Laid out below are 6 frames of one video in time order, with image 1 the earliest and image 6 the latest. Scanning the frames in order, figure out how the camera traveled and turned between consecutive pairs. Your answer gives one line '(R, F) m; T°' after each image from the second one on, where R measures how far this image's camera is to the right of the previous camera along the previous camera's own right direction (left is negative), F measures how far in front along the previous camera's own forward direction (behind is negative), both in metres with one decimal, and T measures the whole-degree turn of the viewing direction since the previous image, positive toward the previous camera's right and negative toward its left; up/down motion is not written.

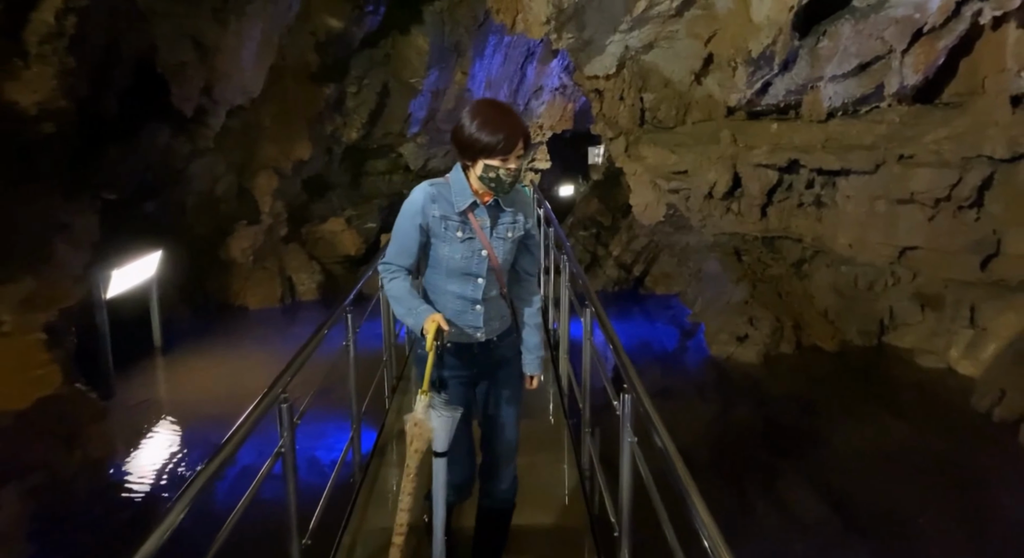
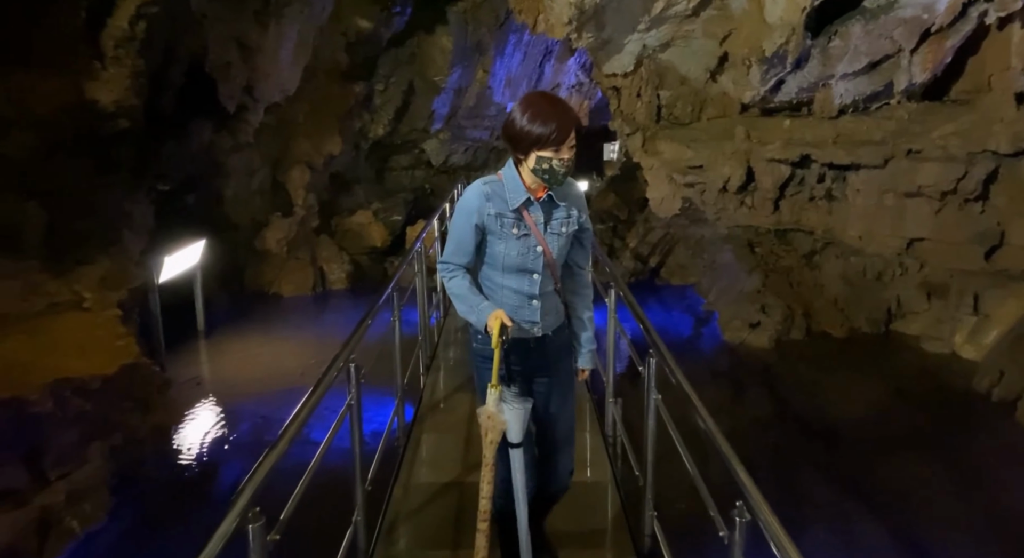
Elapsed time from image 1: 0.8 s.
(-0.1, -0.4) m; -1°
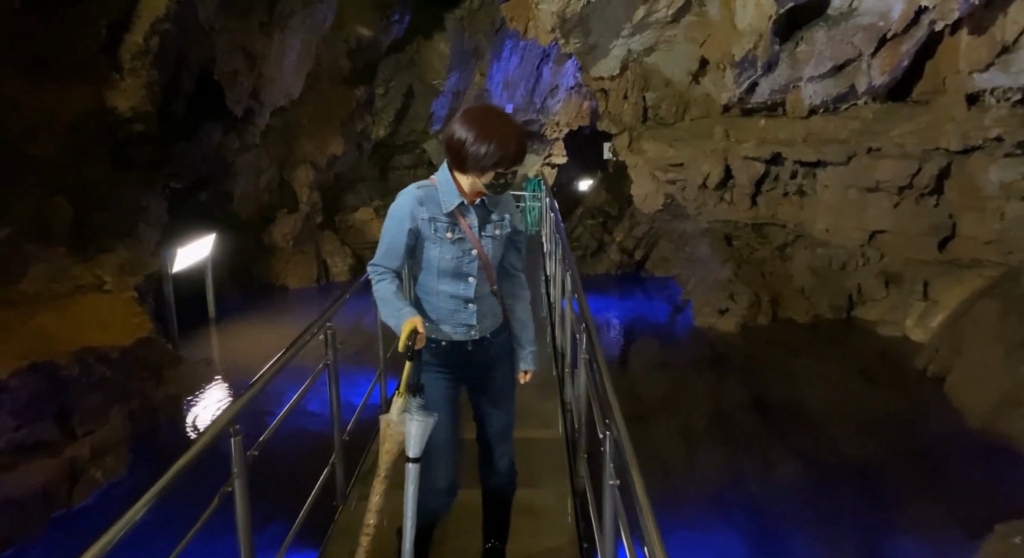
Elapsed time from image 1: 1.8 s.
(+0.4, -0.6) m; -1°
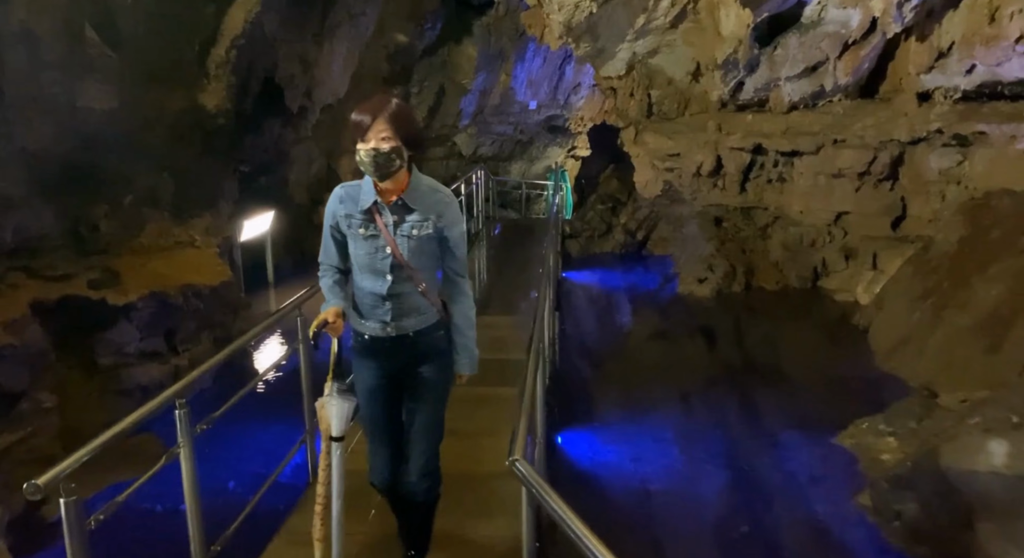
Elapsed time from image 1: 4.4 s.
(+0.5, -1.4) m; -3°
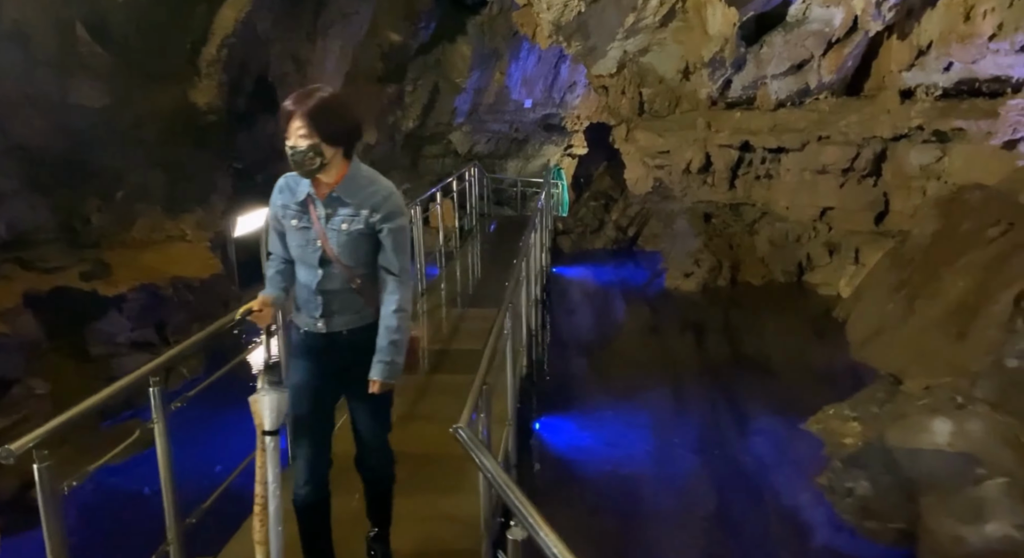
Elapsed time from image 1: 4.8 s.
(+0.2, -0.2) m; 0°
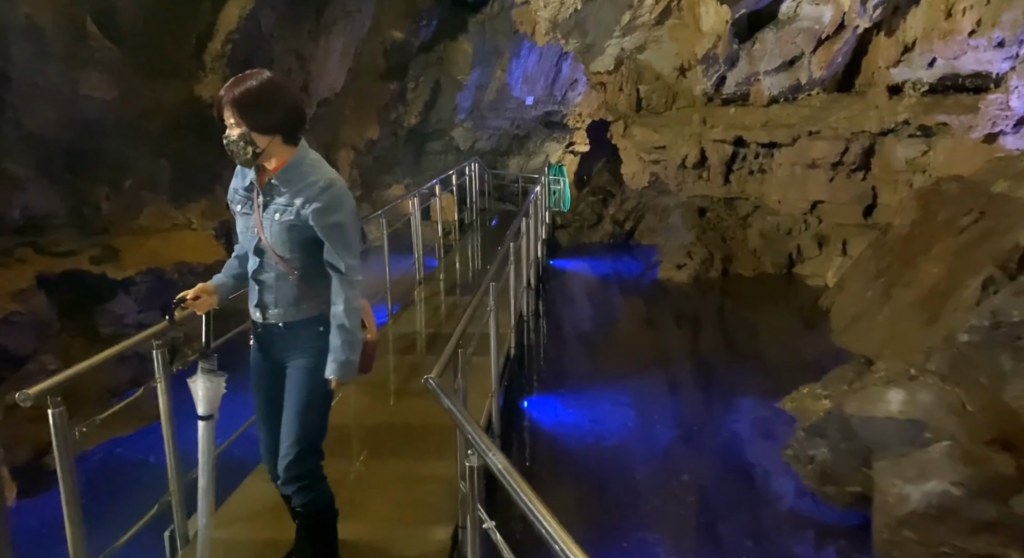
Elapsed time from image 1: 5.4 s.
(+0.2, -0.2) m; -1°
